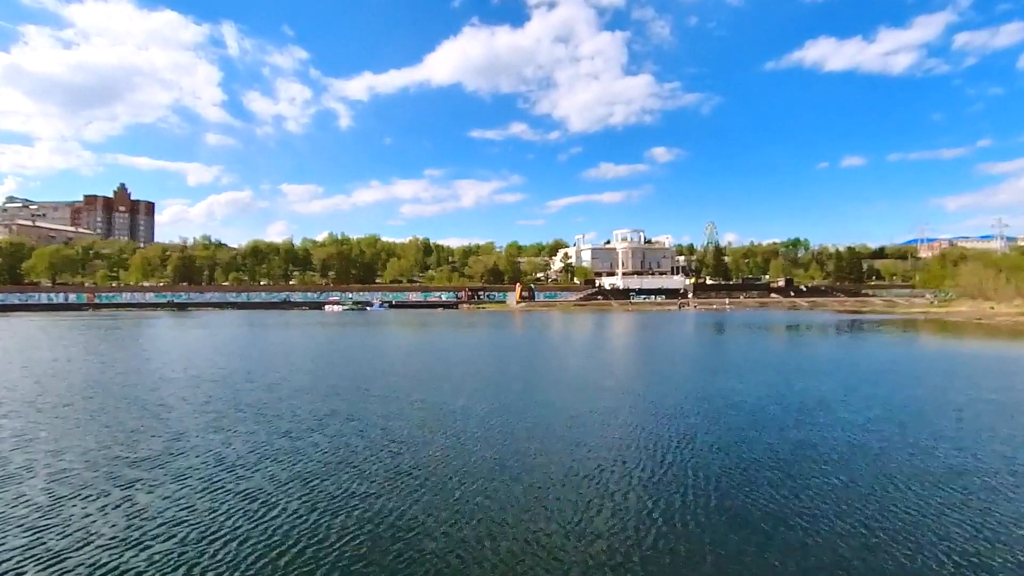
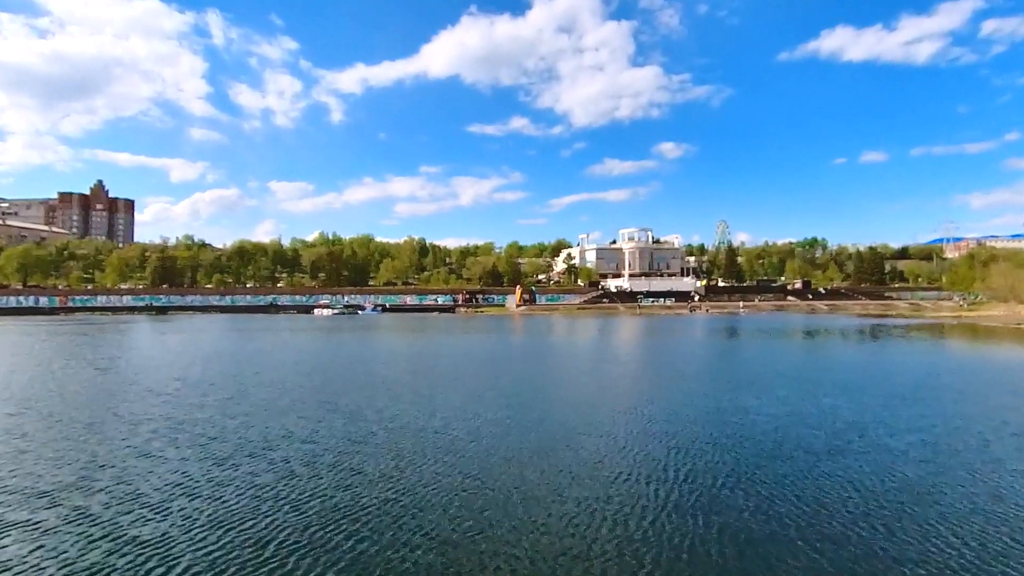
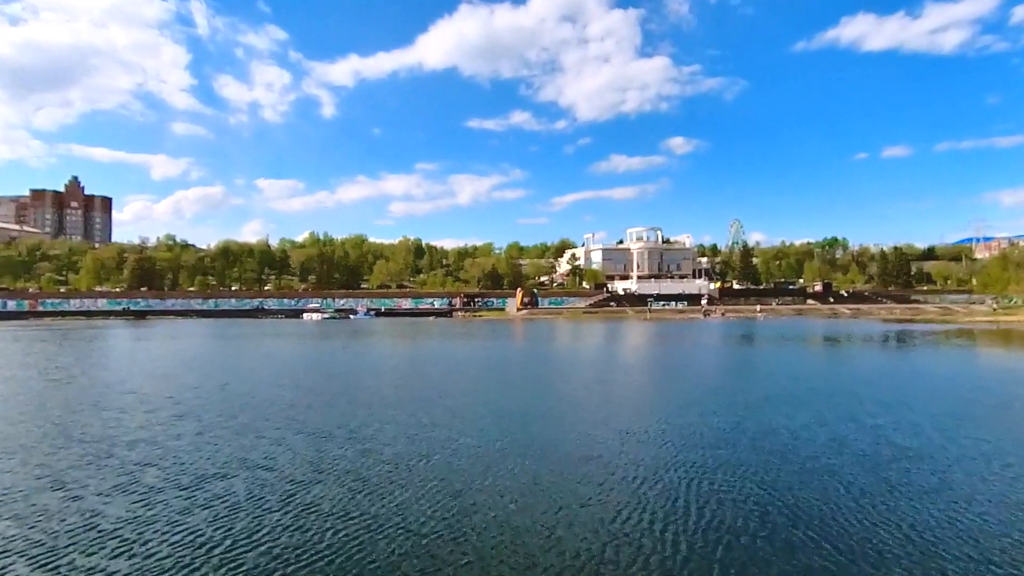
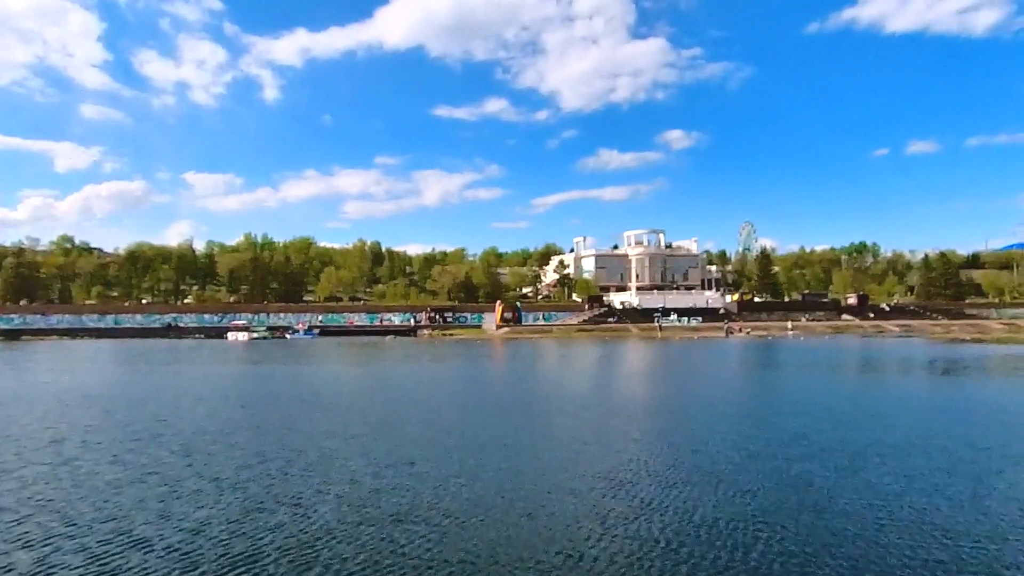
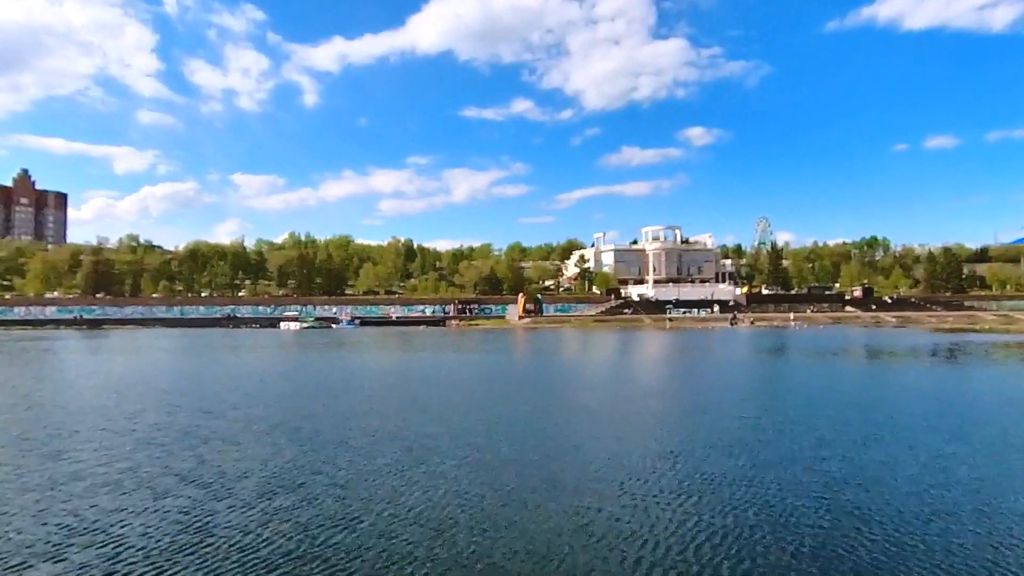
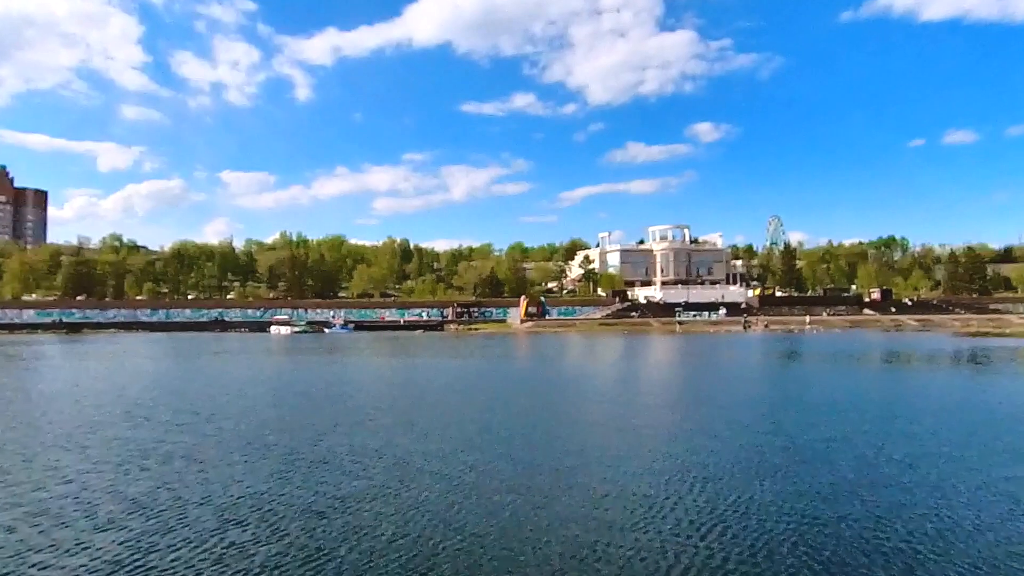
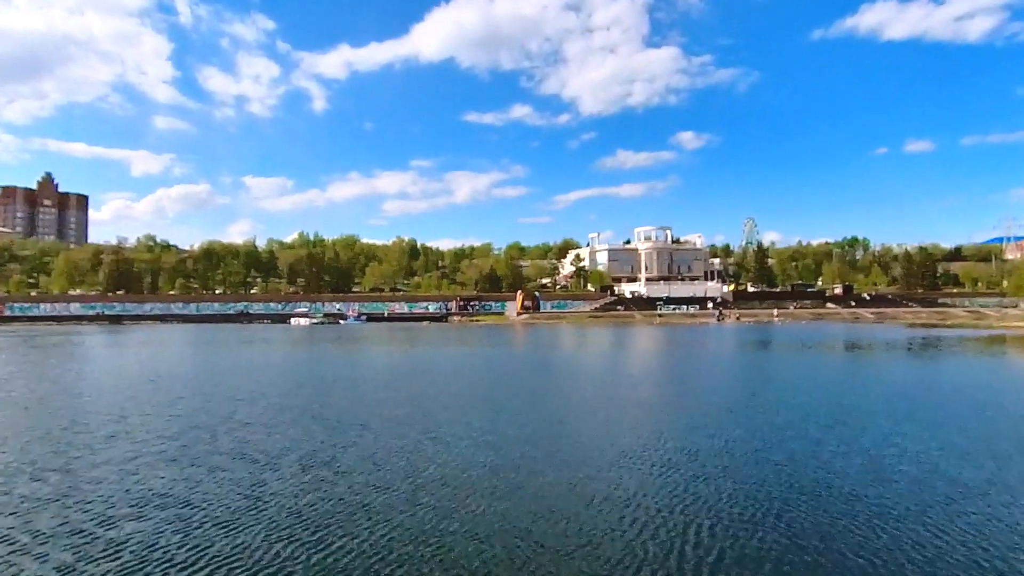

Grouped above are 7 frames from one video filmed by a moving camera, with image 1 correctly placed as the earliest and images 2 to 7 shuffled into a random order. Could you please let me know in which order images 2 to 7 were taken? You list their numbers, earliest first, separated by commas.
2, 3, 7, 5, 6, 4
